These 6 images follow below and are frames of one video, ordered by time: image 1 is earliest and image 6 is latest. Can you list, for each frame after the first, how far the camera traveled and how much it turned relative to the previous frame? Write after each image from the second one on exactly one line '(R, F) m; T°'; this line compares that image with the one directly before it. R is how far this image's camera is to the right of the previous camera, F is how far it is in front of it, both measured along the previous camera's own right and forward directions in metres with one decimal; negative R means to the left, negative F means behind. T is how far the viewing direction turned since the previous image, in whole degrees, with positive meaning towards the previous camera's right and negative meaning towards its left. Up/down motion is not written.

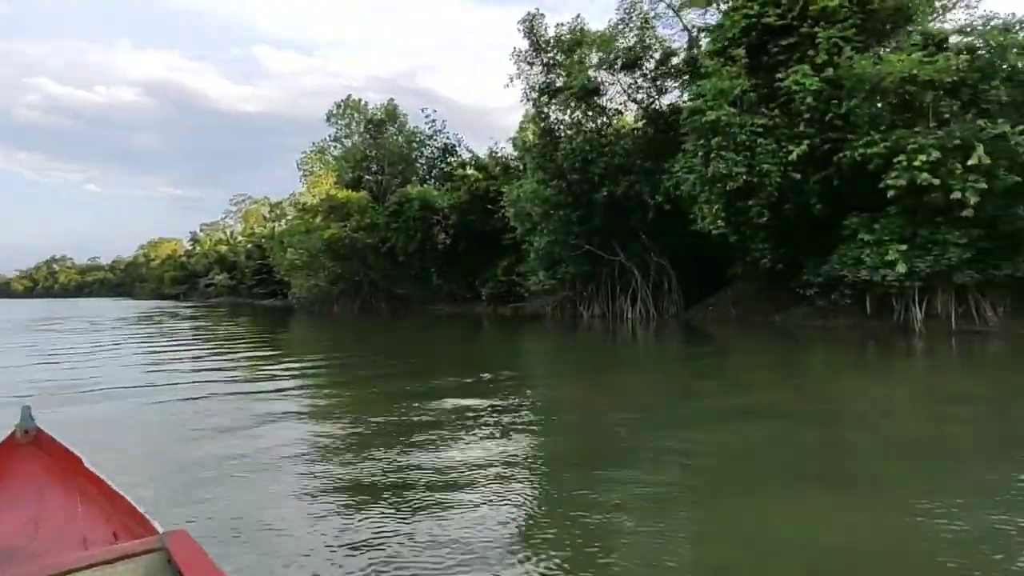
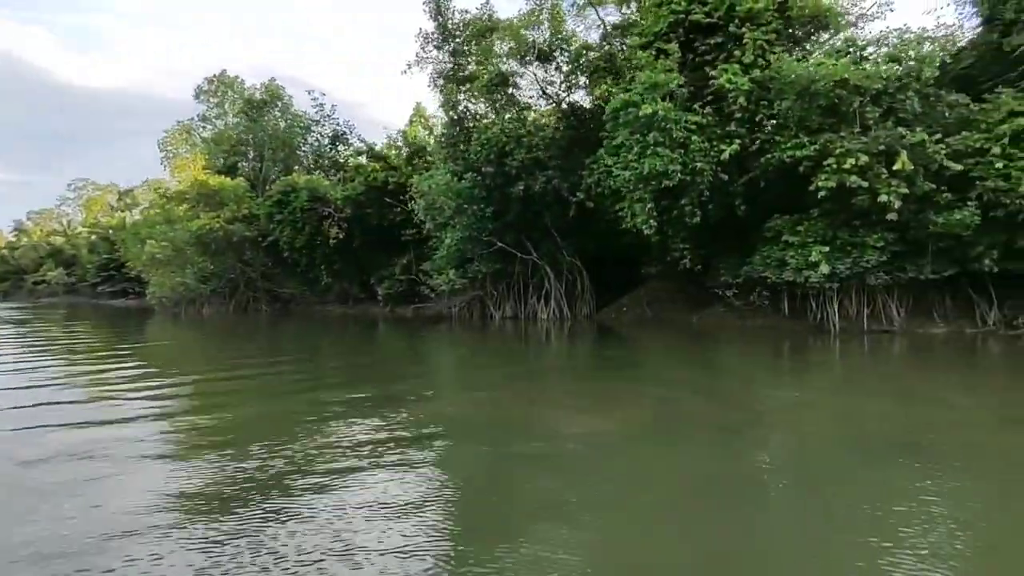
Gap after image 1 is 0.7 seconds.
(-0.8, +1.2) m; +12°
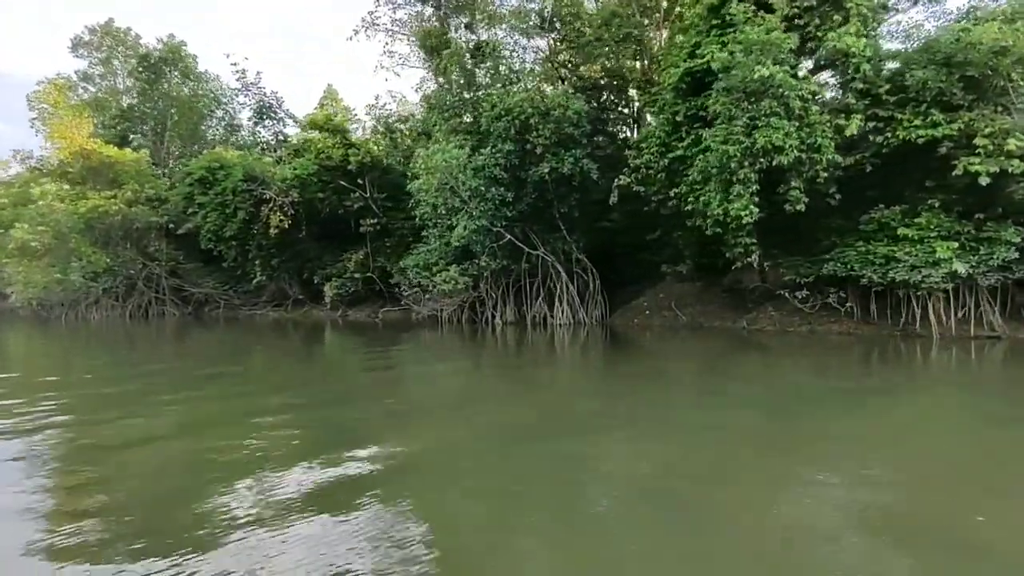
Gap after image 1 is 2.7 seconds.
(-3.0, +2.9) m; +11°
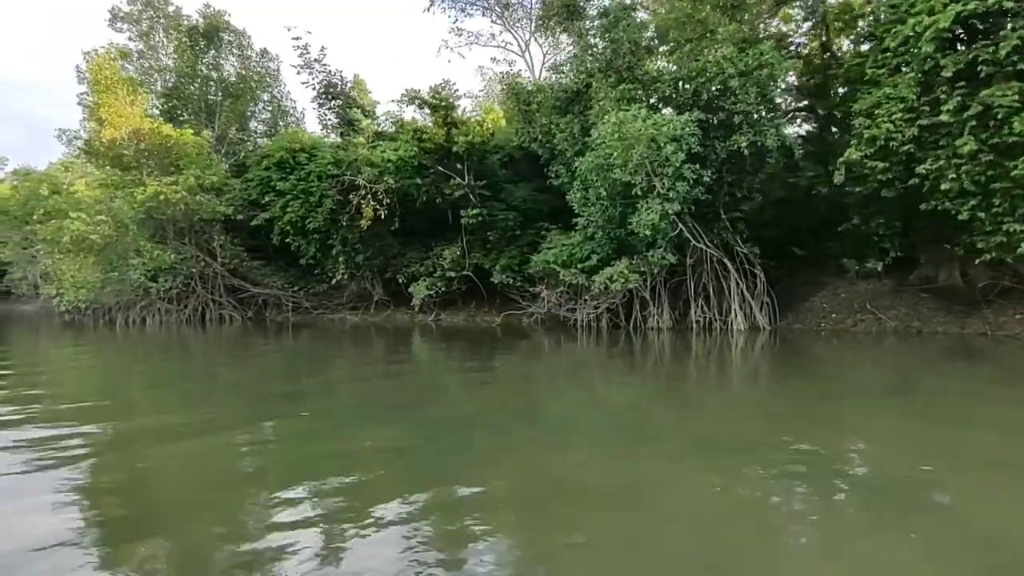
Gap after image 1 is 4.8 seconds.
(-3.8, +2.3) m; +1°
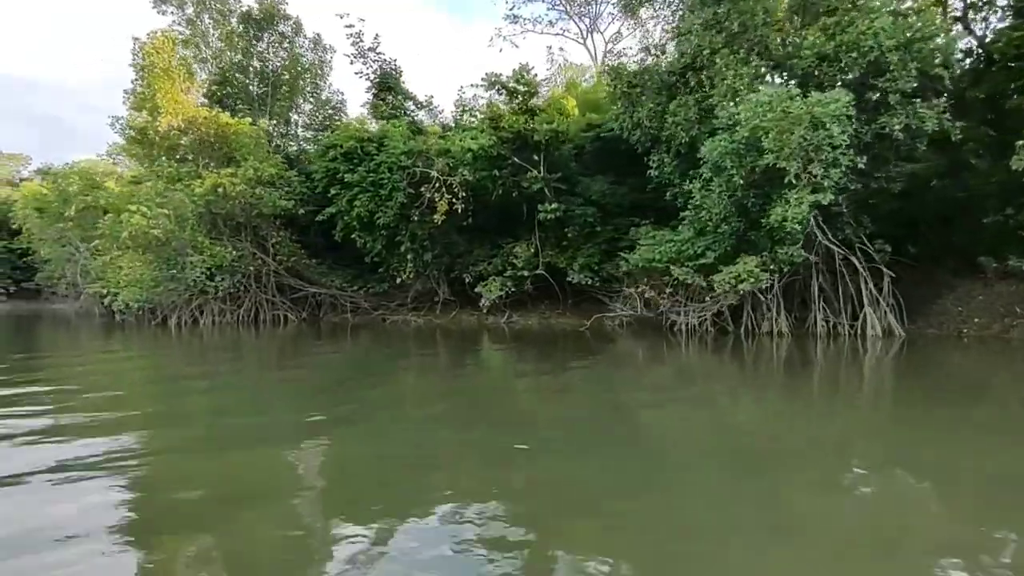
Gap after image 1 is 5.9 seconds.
(-1.9, +1.1) m; -1°
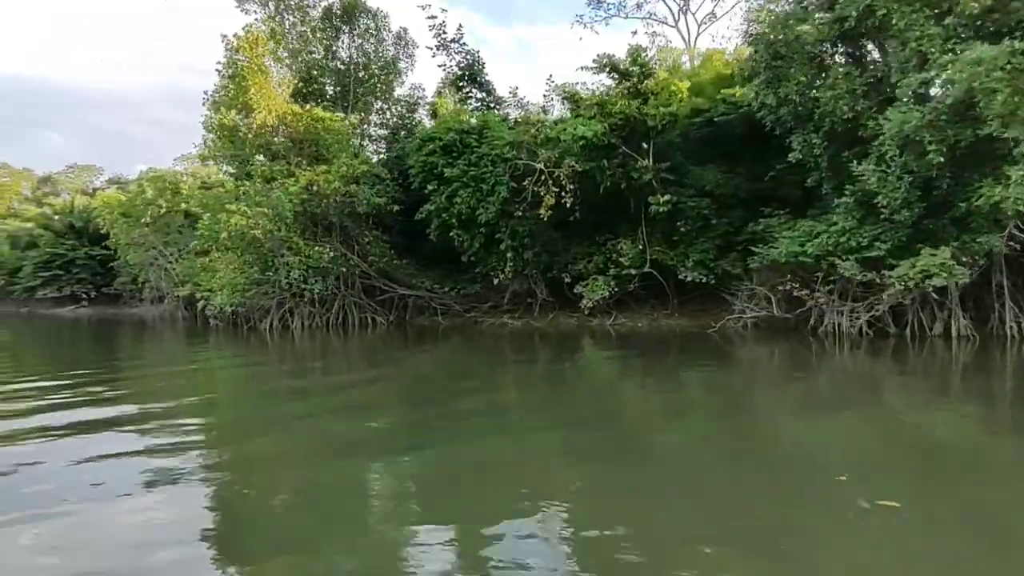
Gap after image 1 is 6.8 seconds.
(-1.7, +1.0) m; -4°
